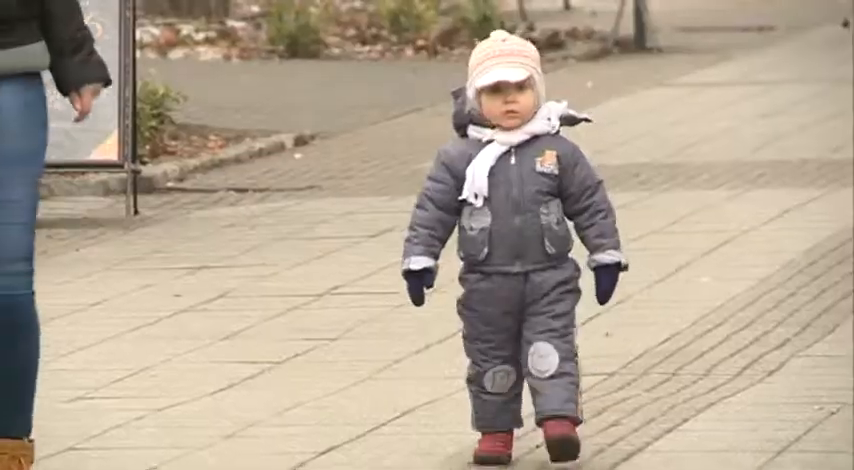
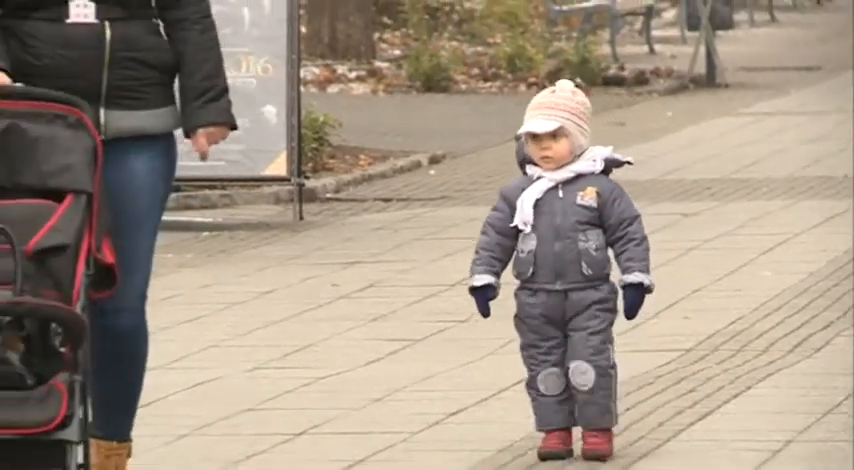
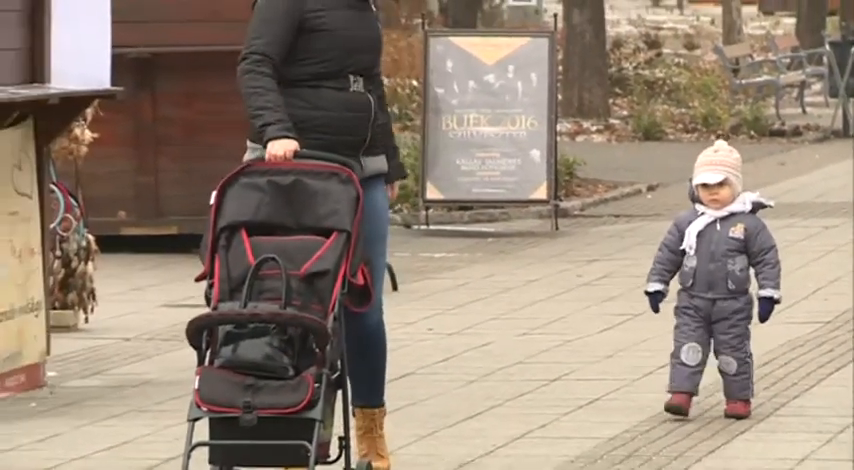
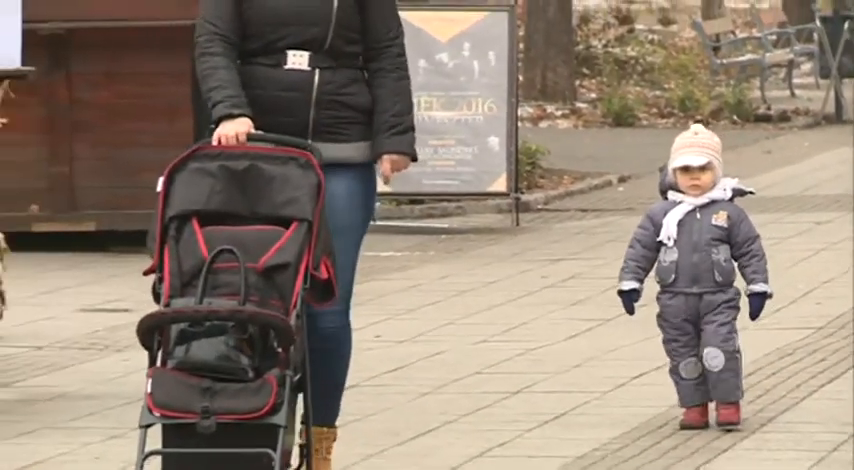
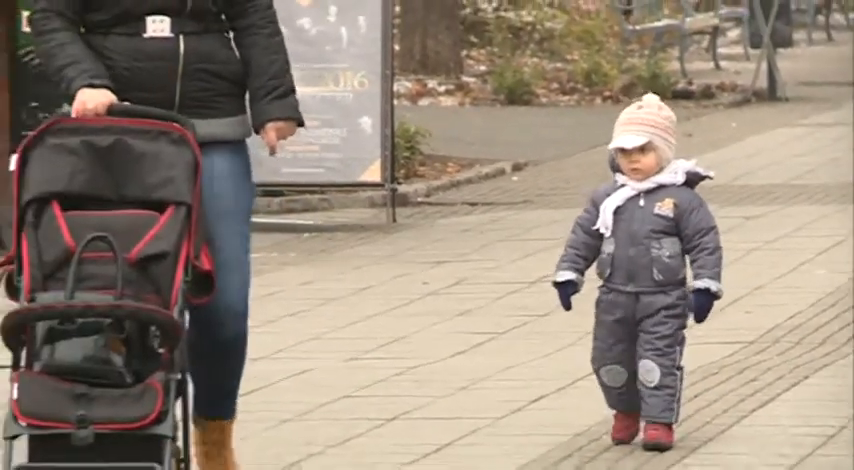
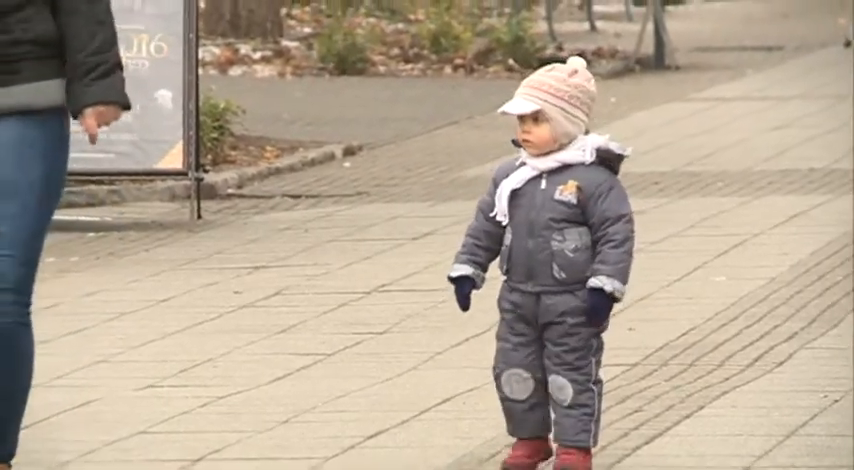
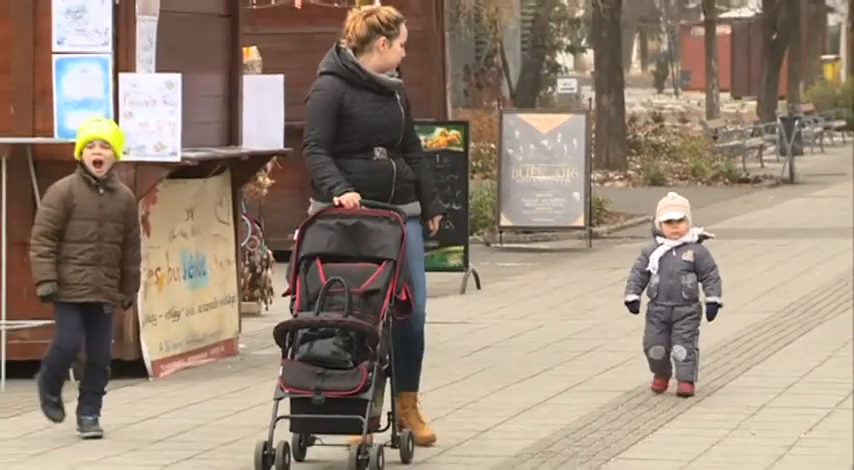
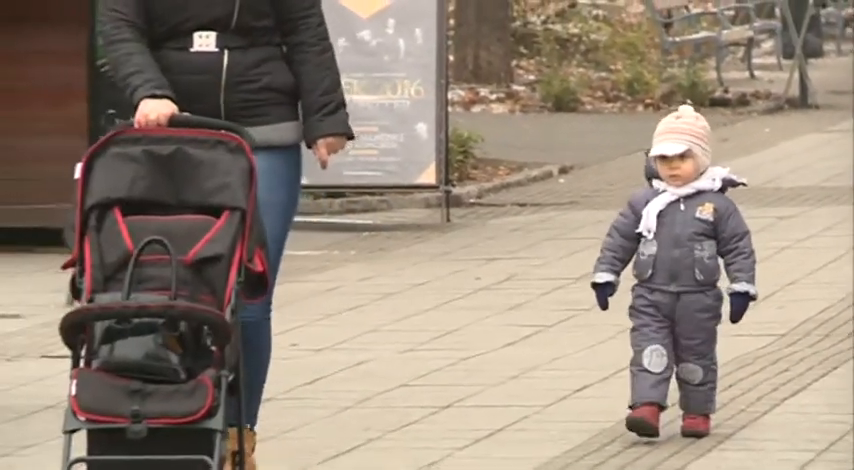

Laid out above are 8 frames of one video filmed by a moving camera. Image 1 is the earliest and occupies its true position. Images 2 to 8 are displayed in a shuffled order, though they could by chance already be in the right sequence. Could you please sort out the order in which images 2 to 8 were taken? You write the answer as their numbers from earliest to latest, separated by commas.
6, 2, 5, 8, 4, 3, 7
